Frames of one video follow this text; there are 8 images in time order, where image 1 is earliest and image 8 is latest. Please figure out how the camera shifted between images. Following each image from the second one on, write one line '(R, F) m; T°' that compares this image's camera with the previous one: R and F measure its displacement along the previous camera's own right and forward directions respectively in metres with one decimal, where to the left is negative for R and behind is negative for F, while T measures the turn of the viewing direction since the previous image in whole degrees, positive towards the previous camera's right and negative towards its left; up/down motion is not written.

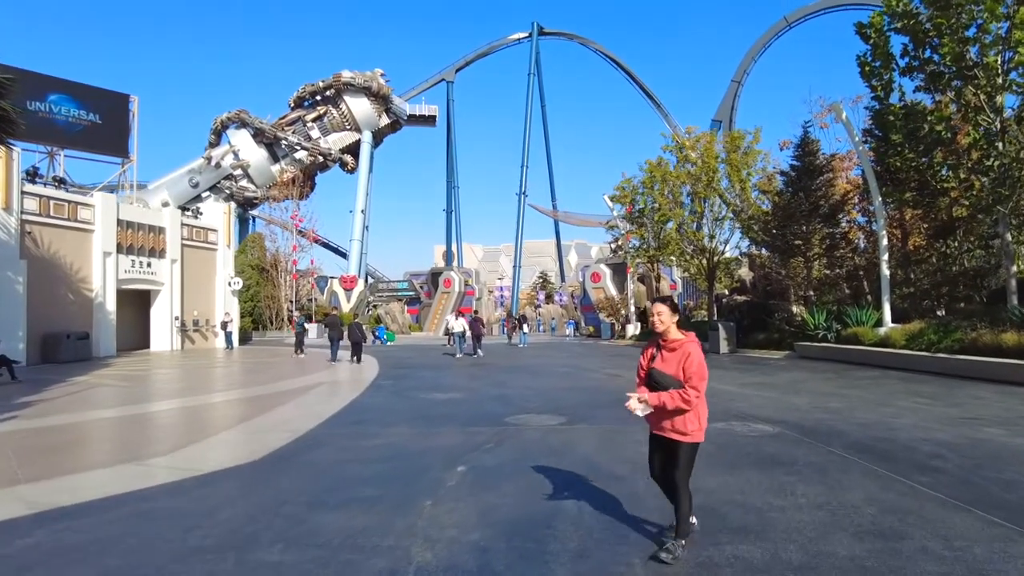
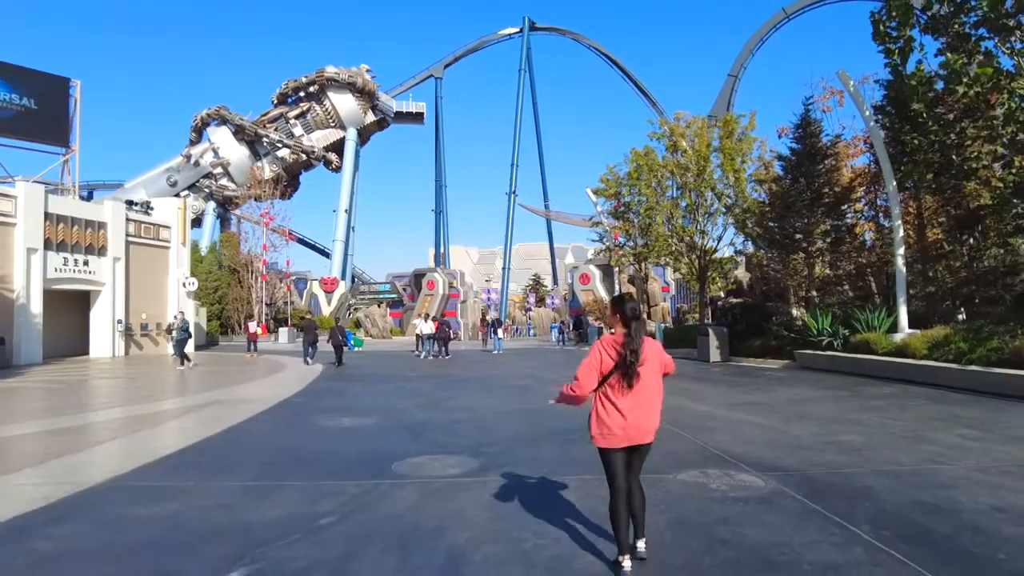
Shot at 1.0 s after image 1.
(+1.1, +3.2) m; 0°
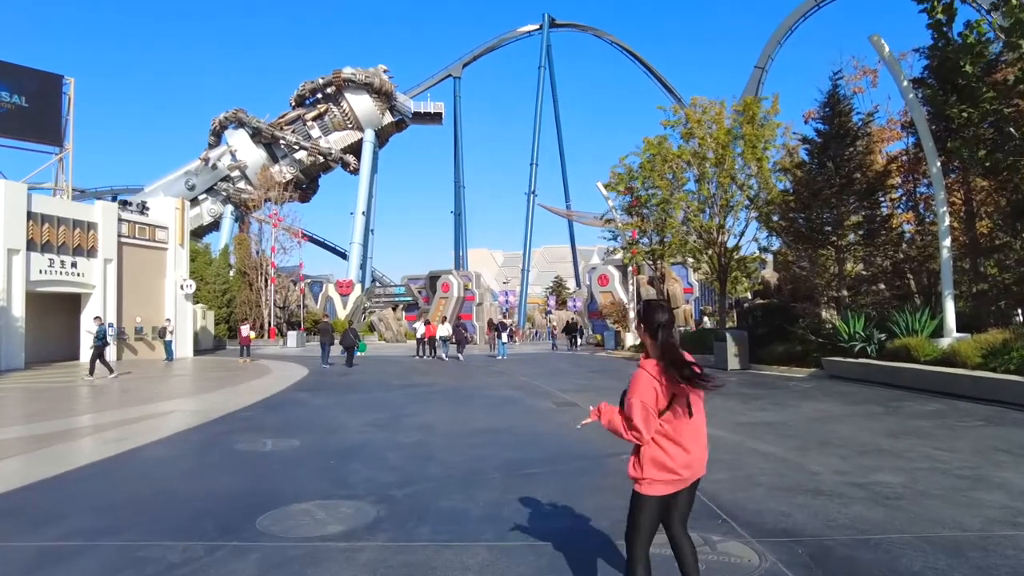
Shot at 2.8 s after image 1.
(+0.9, +2.2) m; -2°
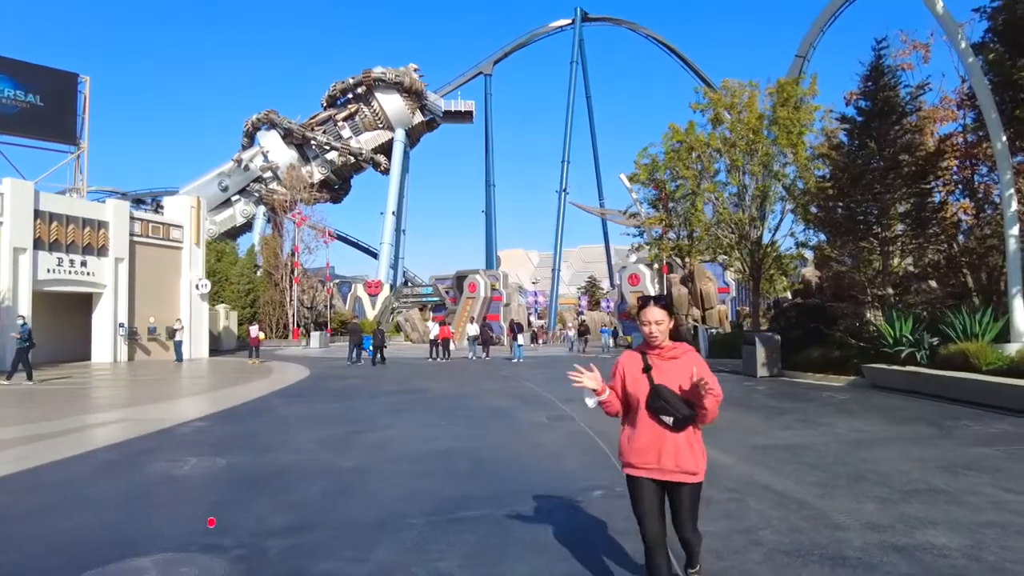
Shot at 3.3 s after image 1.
(+0.8, +1.8) m; -3°
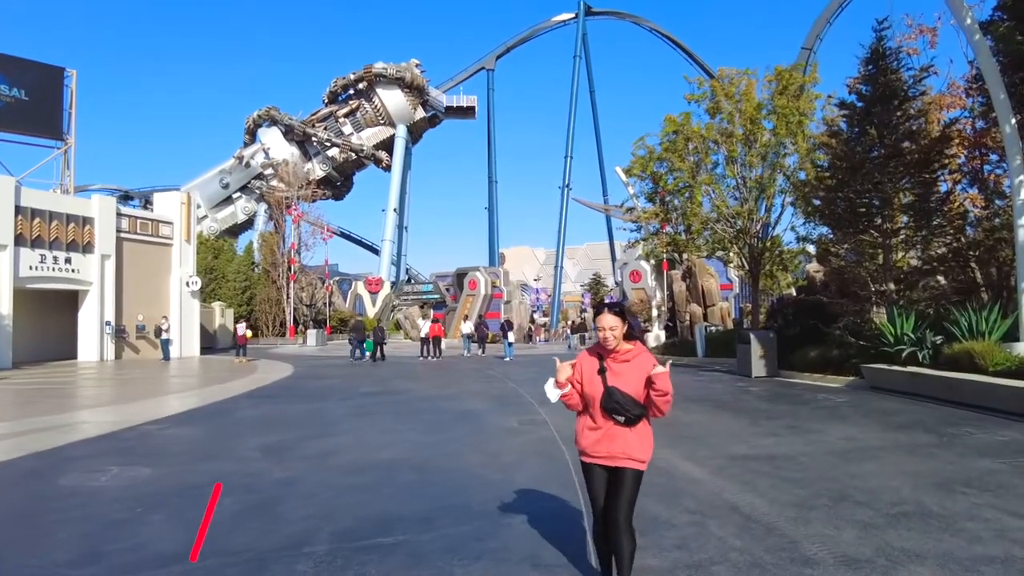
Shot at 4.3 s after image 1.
(+0.6, +0.8) m; -1°
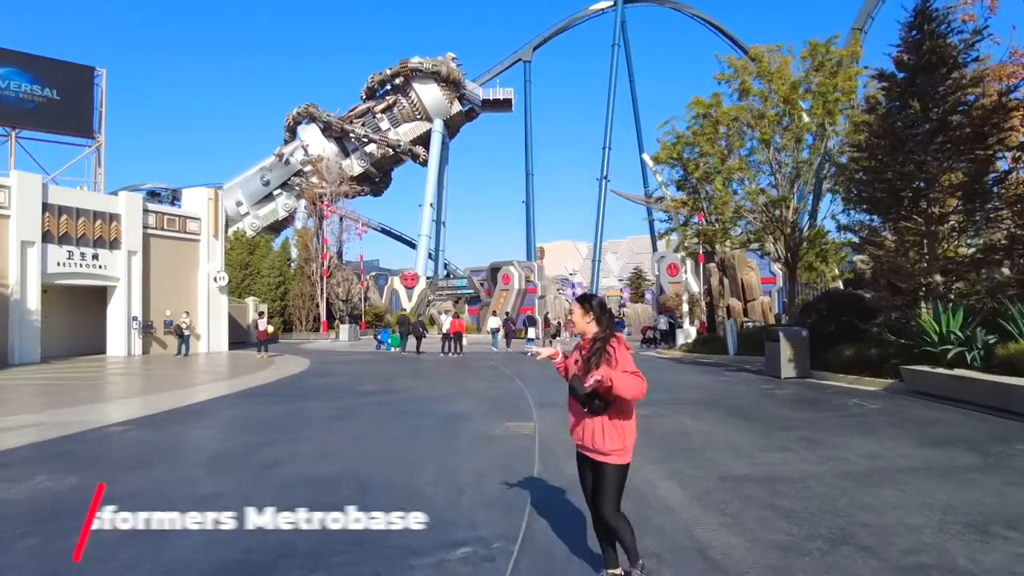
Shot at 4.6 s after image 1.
(+0.8, +1.2) m; -3°
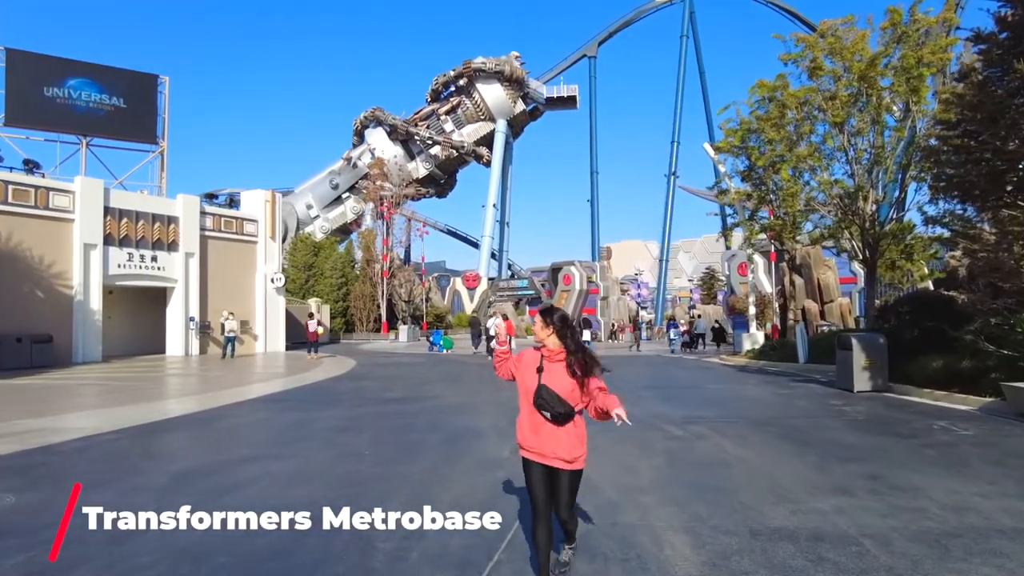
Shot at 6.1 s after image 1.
(+0.7, +1.4) m; -5°
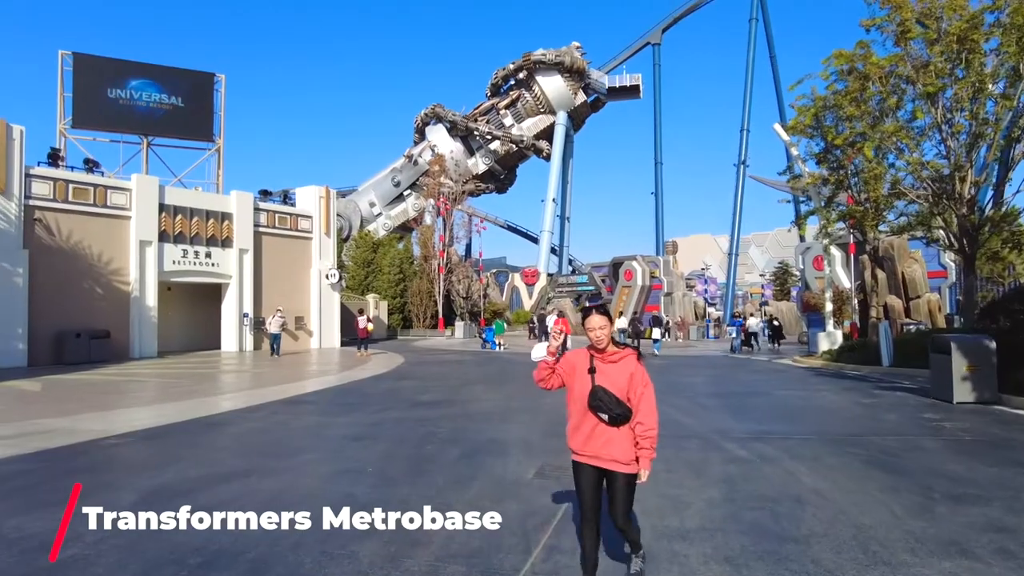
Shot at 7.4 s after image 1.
(+0.4, +1.4) m; -5°
